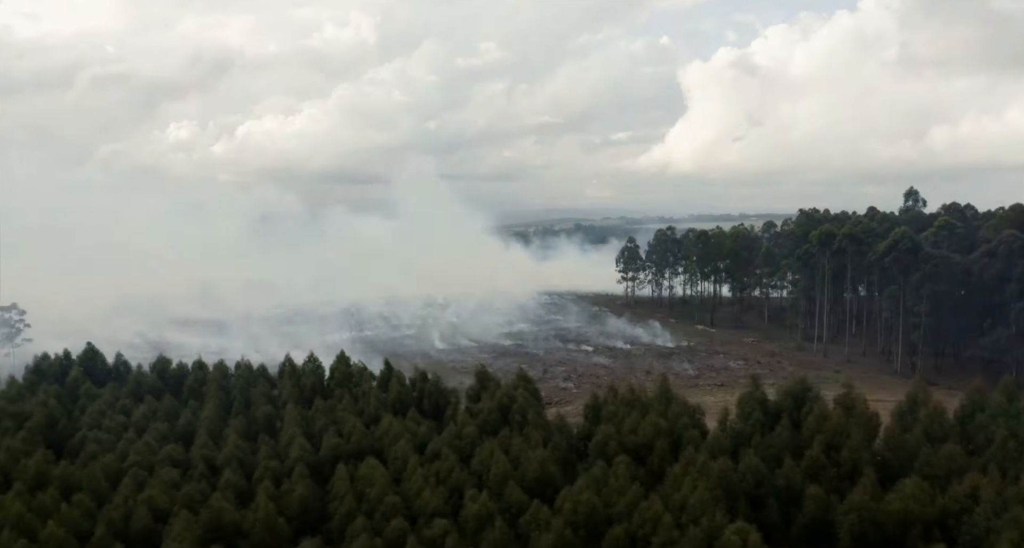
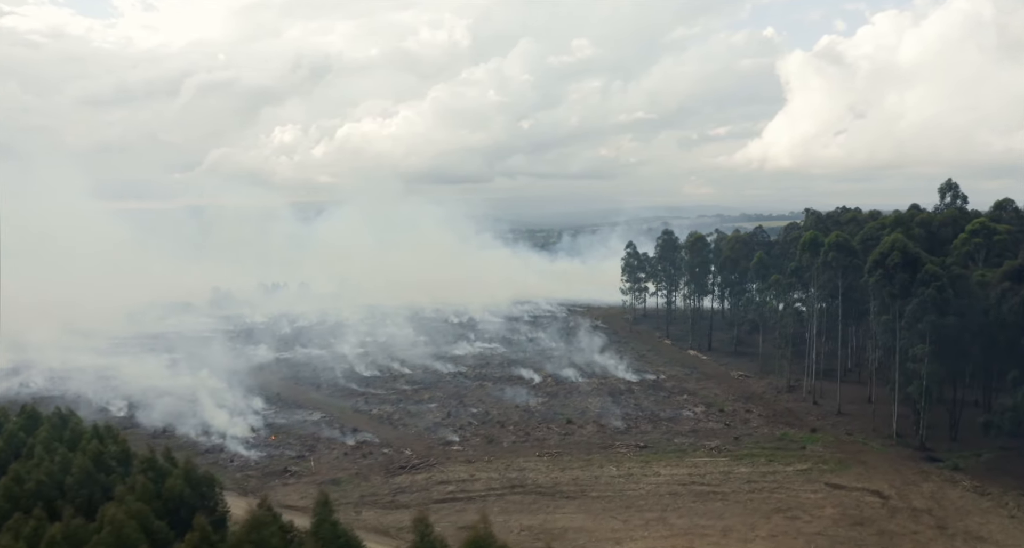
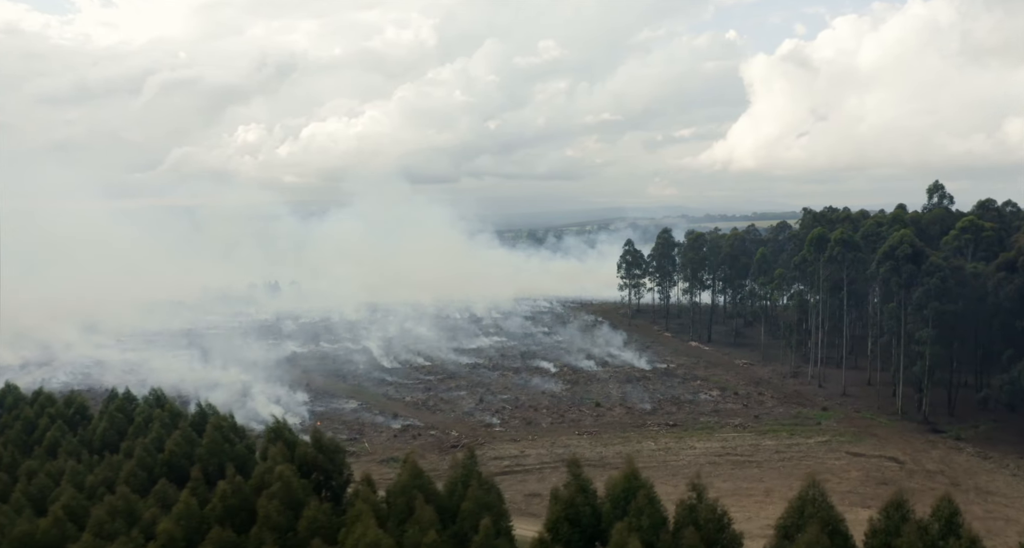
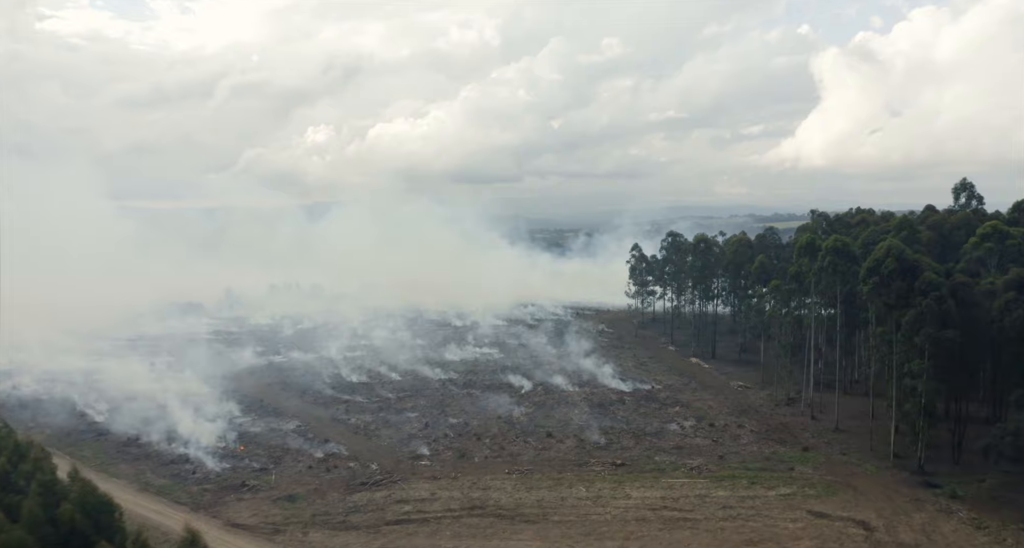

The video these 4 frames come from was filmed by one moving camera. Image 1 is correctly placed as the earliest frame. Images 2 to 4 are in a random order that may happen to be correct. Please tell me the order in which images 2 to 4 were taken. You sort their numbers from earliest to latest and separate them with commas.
3, 2, 4
